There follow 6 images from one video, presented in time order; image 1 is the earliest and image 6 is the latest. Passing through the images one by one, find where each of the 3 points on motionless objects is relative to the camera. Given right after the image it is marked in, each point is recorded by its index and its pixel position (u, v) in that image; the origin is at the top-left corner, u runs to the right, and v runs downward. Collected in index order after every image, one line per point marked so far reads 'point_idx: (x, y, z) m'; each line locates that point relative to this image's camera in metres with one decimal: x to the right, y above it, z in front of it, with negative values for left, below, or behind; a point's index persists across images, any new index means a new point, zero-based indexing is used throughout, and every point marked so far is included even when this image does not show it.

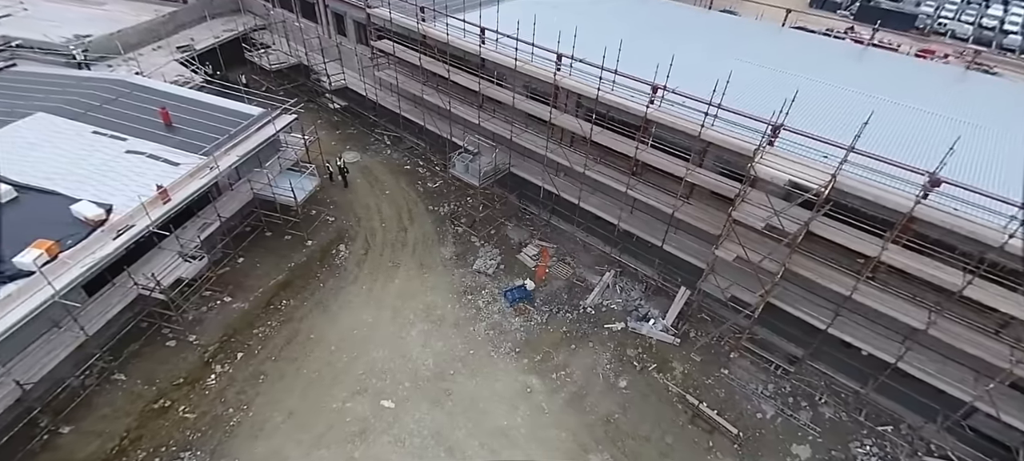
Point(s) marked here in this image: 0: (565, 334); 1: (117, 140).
0: (+2.0, -4.0, +18.5) m
1: (-15.0, +3.4, +18.4) m
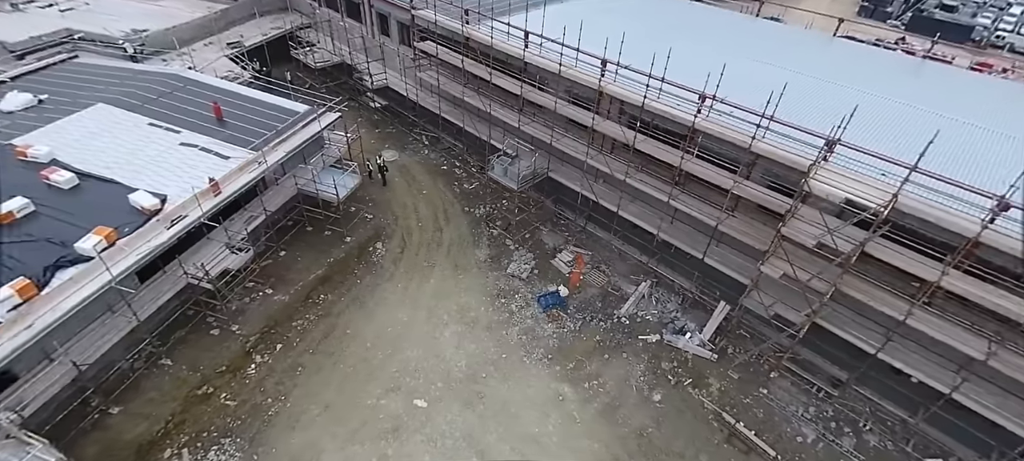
0: (+3.3, -4.3, +18.3) m
1: (-13.4, +3.9, +19.1) m
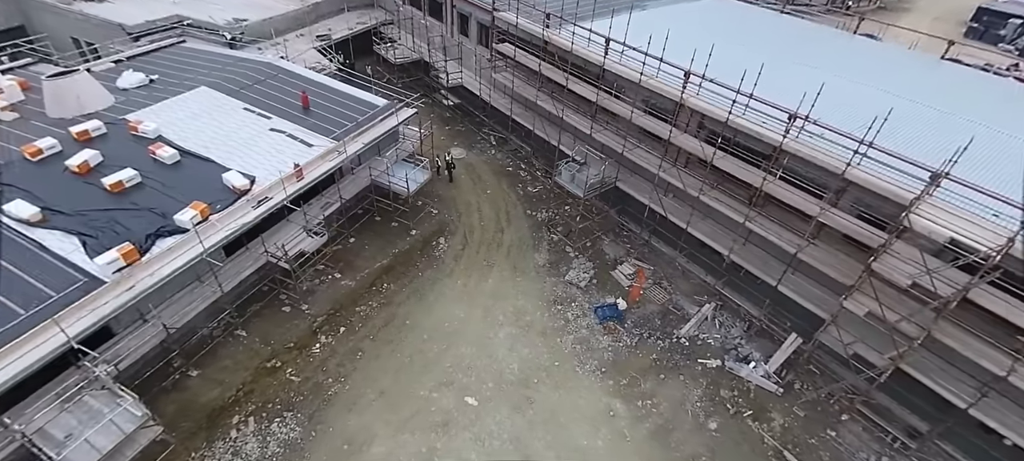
0: (+5.2, -4.8, +17.8) m
1: (-10.5, +4.7, +20.3) m
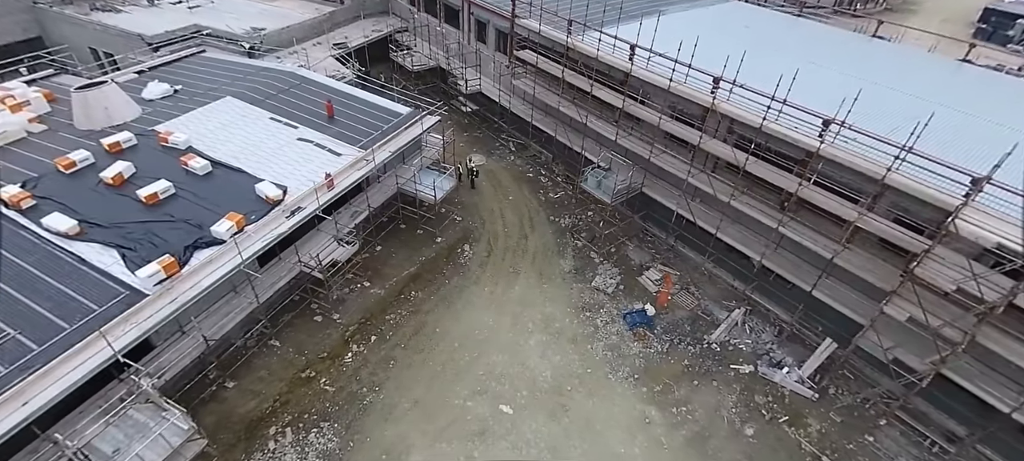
0: (+6.4, -5.0, +17.8) m
1: (-9.4, +4.3, +20.4) m
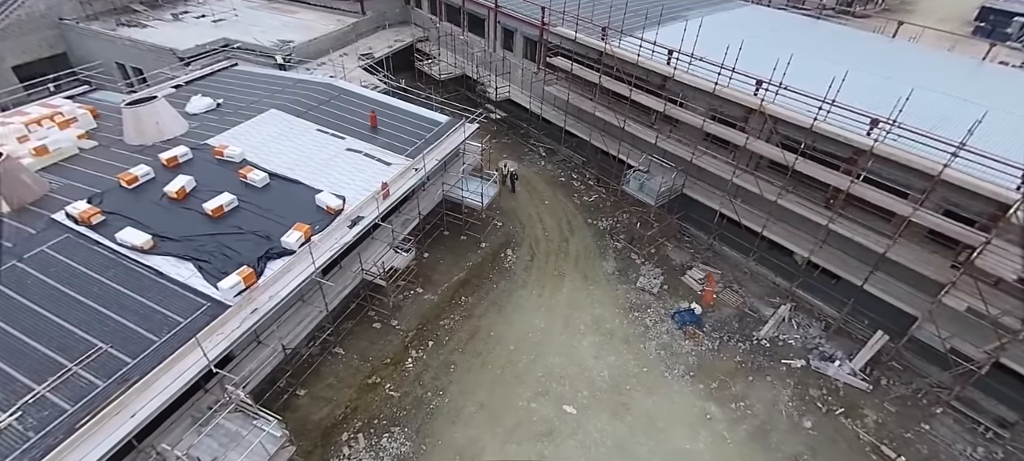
0: (+8.6, -5.0, +18.2) m
1: (-7.5, +4.0, +20.7) m
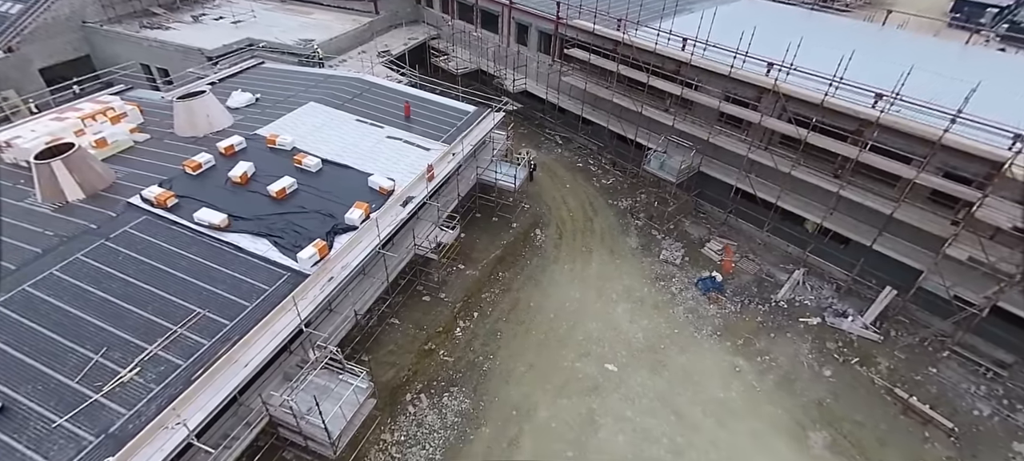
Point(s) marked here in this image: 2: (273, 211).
0: (+10.2, -3.8, +19.8) m
1: (-6.2, +4.7, +21.9) m
2: (-8.3, +0.7, +16.7) m
